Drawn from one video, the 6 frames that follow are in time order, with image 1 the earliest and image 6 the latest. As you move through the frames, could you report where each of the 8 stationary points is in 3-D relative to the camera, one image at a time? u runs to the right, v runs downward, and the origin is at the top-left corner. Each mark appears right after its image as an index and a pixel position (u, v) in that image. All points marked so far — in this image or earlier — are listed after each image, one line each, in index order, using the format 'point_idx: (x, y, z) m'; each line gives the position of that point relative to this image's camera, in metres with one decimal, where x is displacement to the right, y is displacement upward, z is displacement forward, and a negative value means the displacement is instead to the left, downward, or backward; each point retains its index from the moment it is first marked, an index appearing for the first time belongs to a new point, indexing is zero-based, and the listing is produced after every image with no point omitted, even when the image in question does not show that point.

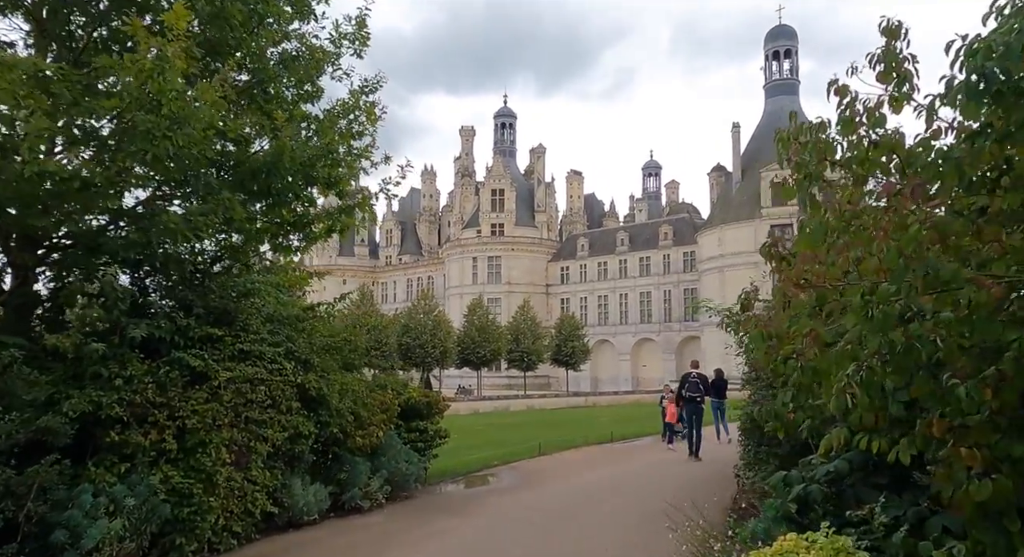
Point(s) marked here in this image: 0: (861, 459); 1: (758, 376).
0: (+2.2, -1.1, +5.2) m
1: (+3.0, -1.2, +10.1) m
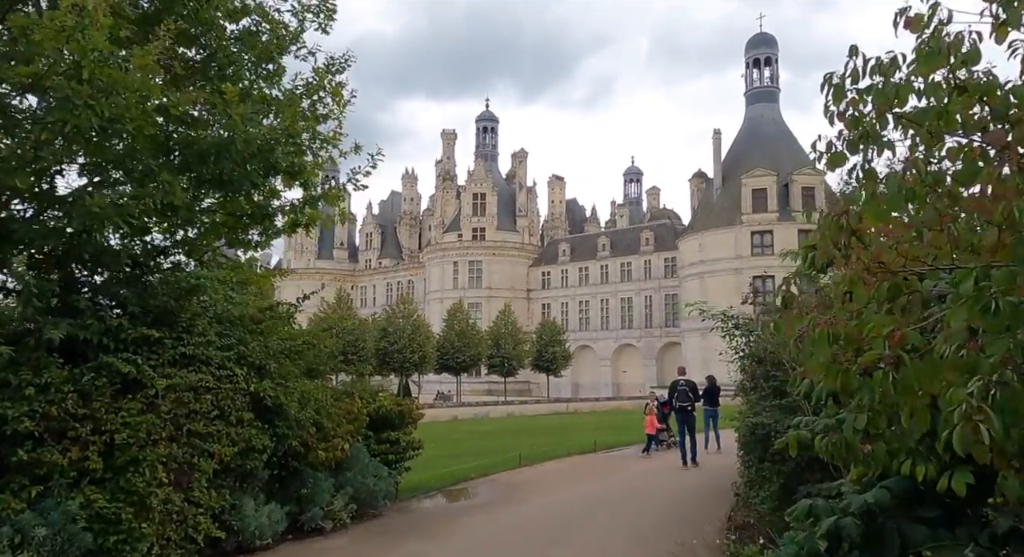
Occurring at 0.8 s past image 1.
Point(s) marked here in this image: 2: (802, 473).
0: (+2.0, -1.1, +4.4) m
1: (+2.8, -1.2, +9.3) m
2: (+2.8, -1.9, +8.1) m
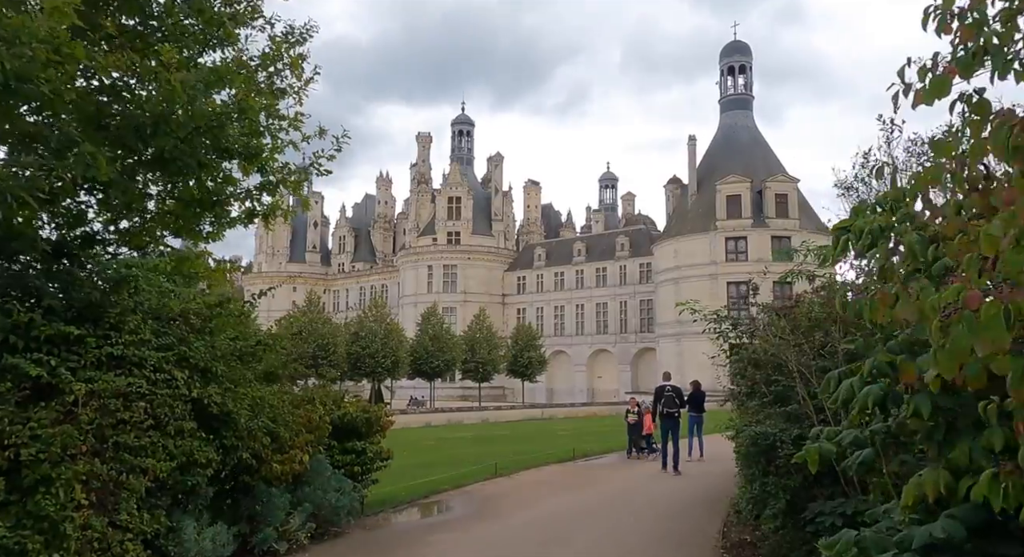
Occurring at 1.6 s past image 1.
0: (+1.9, -1.0, +3.6) m
1: (+2.5, -1.1, +8.5) m
2: (+2.6, -1.8, +7.3) m
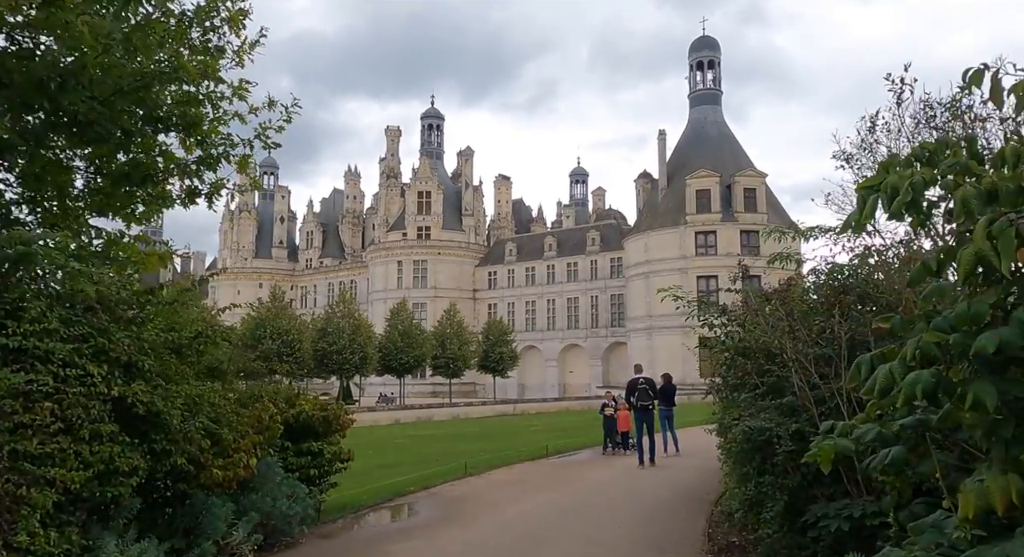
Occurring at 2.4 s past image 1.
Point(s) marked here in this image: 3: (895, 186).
0: (+1.8, -0.9, +2.8) m
1: (+2.3, -1.0, +7.8) m
2: (+2.4, -1.6, +6.6) m
3: (+1.7, +0.4, +3.7) m
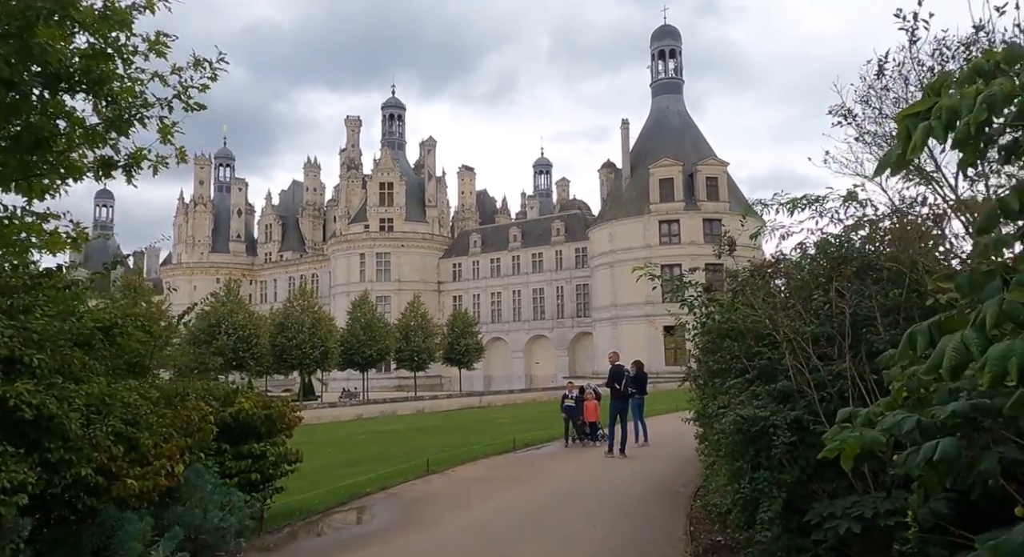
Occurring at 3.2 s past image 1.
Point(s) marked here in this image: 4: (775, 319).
0: (+1.7, -0.7, +2.0) m
1: (+1.9, -0.7, +7.0) m
2: (+2.1, -1.4, +5.8) m
3: (+1.5, +0.6, +2.8) m
4: (+2.0, -0.3, +6.4) m
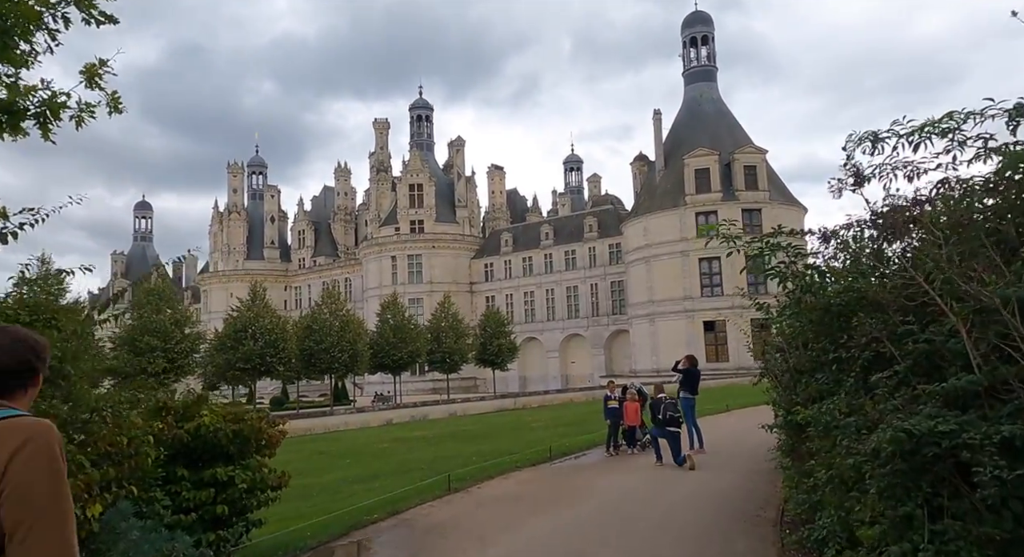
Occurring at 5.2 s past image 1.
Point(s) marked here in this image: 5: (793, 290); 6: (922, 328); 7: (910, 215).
0: (+1.7, -0.4, -0.2) m
1: (+2.1, -0.4, +4.8) m
2: (+2.2, -1.1, +3.6) m
3: (+1.5, +0.9, +0.6) m
4: (+2.1, 0.0, +4.2) m
5: (+2.2, -0.1, +6.8) m
6: (+2.2, -0.3, +4.6) m
7: (+2.5, +0.4, +5.4) m
